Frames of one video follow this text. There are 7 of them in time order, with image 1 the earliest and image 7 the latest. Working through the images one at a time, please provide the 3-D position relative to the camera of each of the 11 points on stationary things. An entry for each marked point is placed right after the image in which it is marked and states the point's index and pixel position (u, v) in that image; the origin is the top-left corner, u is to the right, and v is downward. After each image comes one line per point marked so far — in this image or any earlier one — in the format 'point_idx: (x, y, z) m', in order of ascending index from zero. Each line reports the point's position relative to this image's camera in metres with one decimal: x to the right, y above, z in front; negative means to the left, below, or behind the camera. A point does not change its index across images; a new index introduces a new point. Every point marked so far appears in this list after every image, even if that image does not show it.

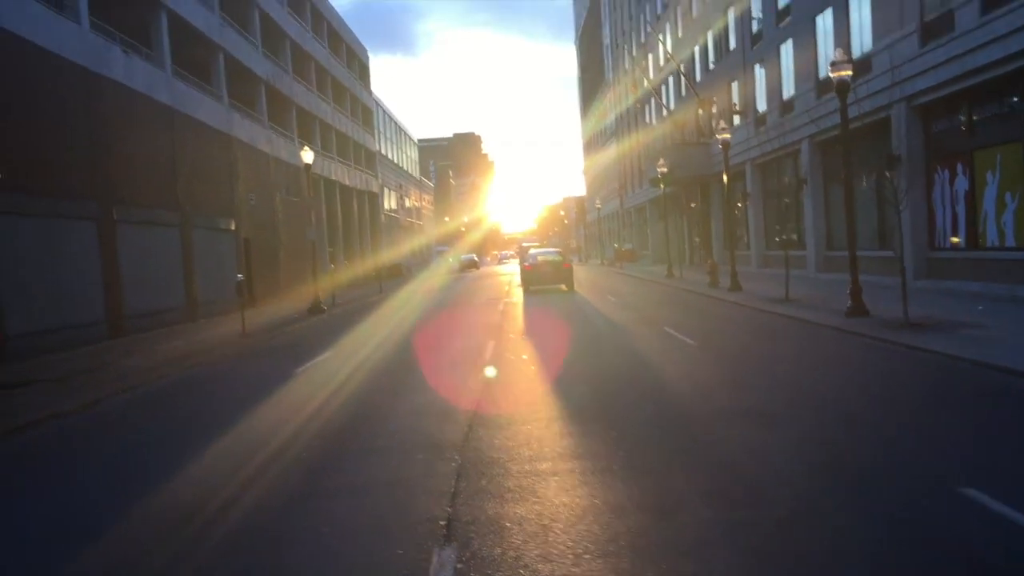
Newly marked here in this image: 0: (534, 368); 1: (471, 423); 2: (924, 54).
0: (+0.4, -1.2, +13.6) m
1: (-0.3, -1.4, +9.0) m
2: (+8.7, +5.0, +18.8) m
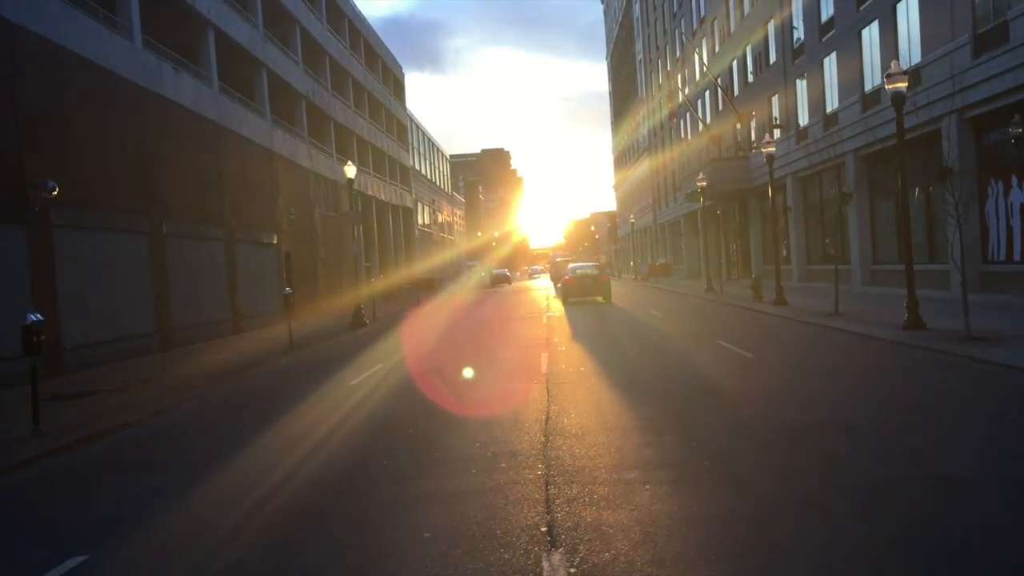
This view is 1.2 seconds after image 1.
0: (+1.2, -1.4, +13.6) m
1: (+0.4, -1.5, +9.0) m
2: (+9.8, +4.7, +18.6) m
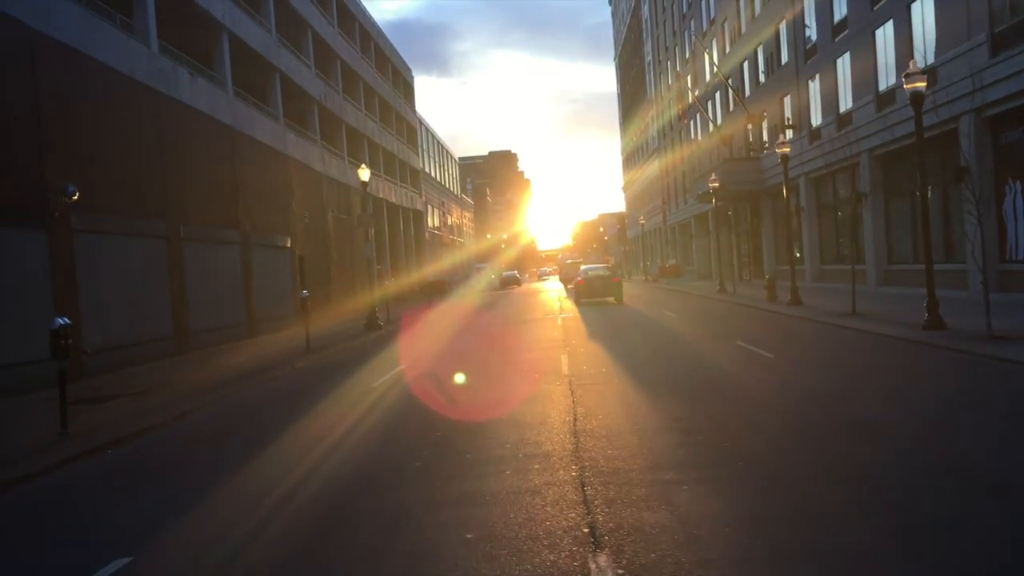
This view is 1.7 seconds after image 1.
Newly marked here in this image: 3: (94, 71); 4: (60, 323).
0: (+1.5, -1.4, +13.6) m
1: (+0.6, -1.5, +9.0) m
2: (+10.1, +4.7, +18.5) m
3: (-8.8, +4.5, +18.6) m
4: (-5.4, -0.4, +10.6) m
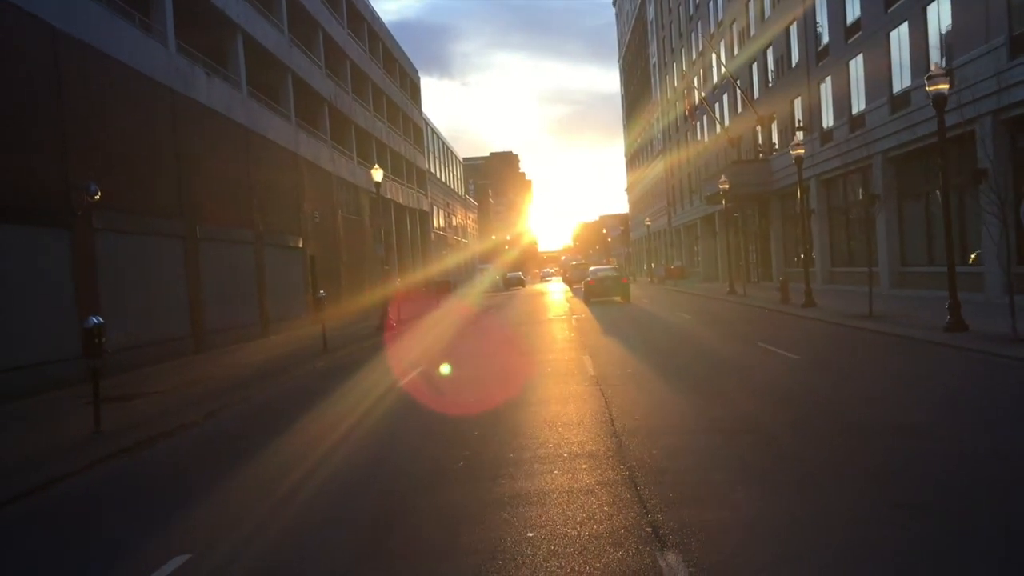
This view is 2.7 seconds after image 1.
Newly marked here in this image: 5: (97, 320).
0: (+1.9, -1.4, +13.7) m
1: (+1.0, -1.5, +9.0) m
2: (+10.5, +4.6, +18.5) m
3: (-8.4, +4.6, +18.7) m
4: (-5.0, -0.4, +10.6) m
5: (-5.0, -0.4, +10.7) m
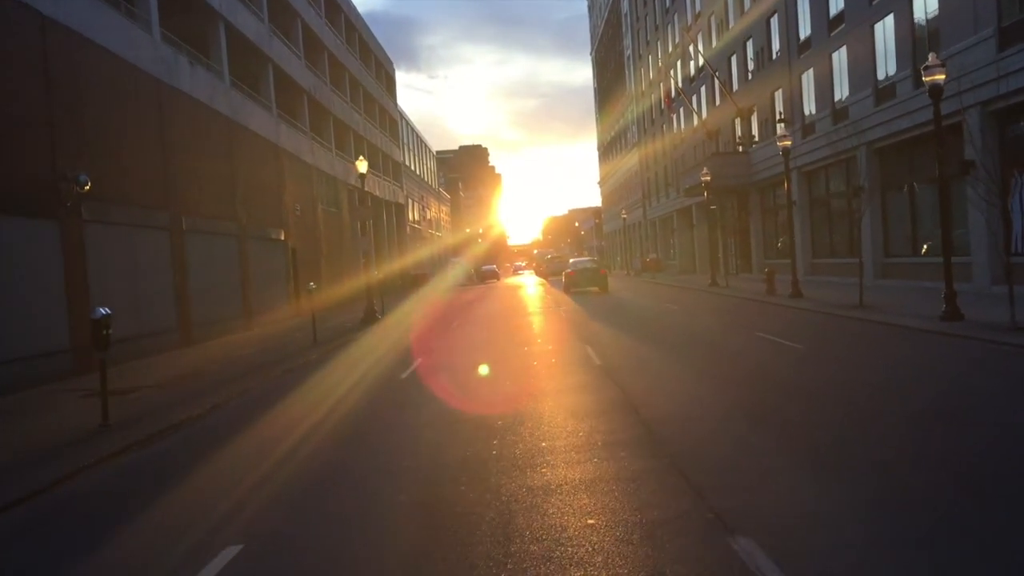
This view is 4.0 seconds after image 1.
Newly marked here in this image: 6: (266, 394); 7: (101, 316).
0: (+2.0, -1.3, +13.7) m
1: (+1.2, -1.4, +9.0) m
2: (+10.4, +4.9, +18.8) m
3: (-8.5, +4.7, +18.3) m
4: (-4.9, -0.3, +10.4) m
5: (-4.9, -0.3, +10.5) m
6: (-4.3, -1.8, +15.2) m
7: (-4.9, -0.3, +10.4) m
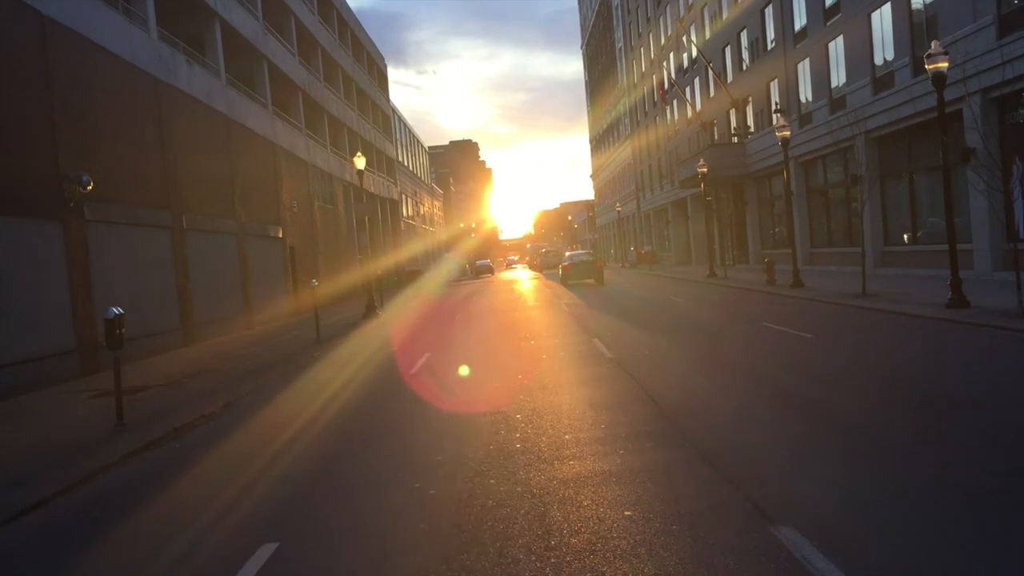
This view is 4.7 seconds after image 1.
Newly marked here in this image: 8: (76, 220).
0: (+2.1, -1.1, +13.7) m
1: (+1.4, -1.3, +9.0) m
2: (+10.4, +5.1, +18.8) m
3: (-8.5, +4.7, +18.2) m
4: (-4.7, -0.3, +10.4) m
5: (-4.7, -0.3, +10.5) m
6: (-4.2, -1.8, +15.2) m
7: (-4.7, -0.3, +10.4) m
8: (-8.3, +1.3, +16.8) m
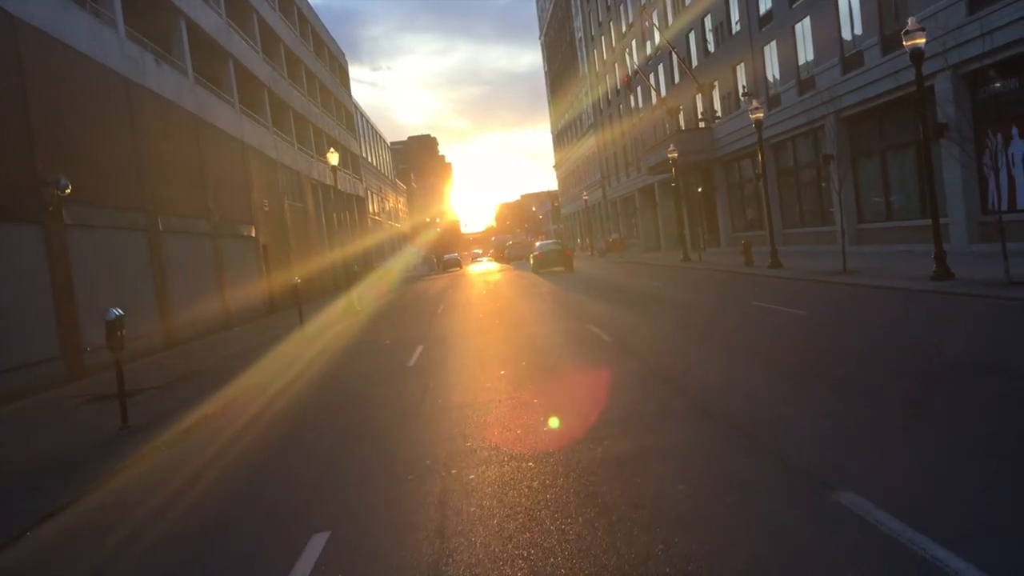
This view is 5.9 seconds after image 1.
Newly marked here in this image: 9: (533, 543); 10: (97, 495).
0: (+2.1, -0.9, +13.8) m
1: (+1.6, -1.1, +9.1) m
2: (+9.9, +5.7, +19.2) m
3: (-8.9, +4.6, +17.8) m
4: (-4.6, -0.3, +10.2) m
5: (-4.6, -0.3, +10.3) m
6: (-4.2, -1.8, +15.0) m
7: (-4.6, -0.4, +10.2) m
8: (-8.5, +1.2, +16.4) m
9: (+0.1, -1.4, +4.9) m
10: (-3.8, -1.9, +8.0) m
